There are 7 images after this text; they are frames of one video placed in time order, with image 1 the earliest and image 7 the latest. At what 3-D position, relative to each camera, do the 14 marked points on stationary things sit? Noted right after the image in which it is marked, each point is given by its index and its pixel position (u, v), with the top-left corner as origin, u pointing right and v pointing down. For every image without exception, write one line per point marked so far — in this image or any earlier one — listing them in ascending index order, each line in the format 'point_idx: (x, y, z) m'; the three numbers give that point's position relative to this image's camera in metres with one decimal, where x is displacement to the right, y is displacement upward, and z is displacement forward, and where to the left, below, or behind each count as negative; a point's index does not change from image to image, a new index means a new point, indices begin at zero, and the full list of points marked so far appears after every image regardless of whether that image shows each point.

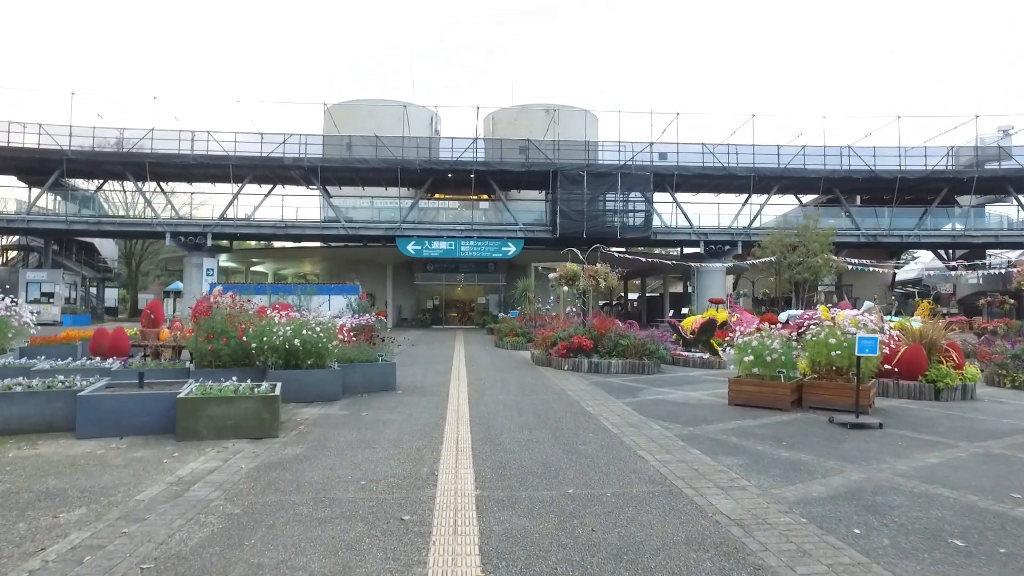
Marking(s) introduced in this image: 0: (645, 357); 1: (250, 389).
0: (+2.7, -1.4, +13.7) m
1: (-2.9, -1.1, +7.4) m
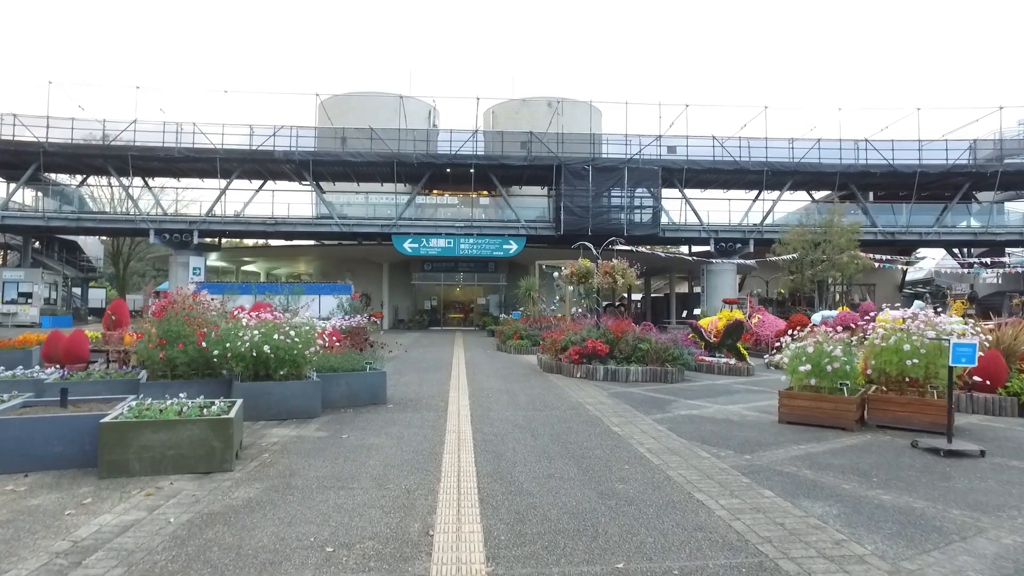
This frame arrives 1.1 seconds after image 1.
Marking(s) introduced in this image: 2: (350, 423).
0: (+2.9, -1.4, +12.3) m
1: (-2.8, -1.1, +5.9) m
2: (-1.9, -1.6, +7.9) m
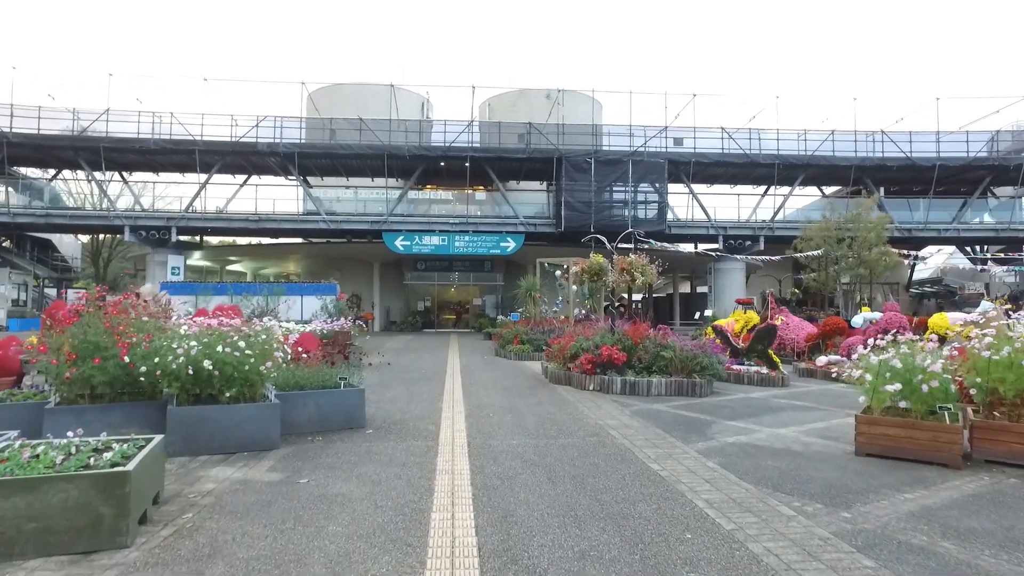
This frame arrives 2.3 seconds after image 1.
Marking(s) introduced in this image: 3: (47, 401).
0: (+2.9, -1.4, +10.7) m
1: (-2.7, -1.1, +4.3) m
2: (-1.8, -1.6, +6.2) m
3: (-4.4, -1.1, +6.4) m
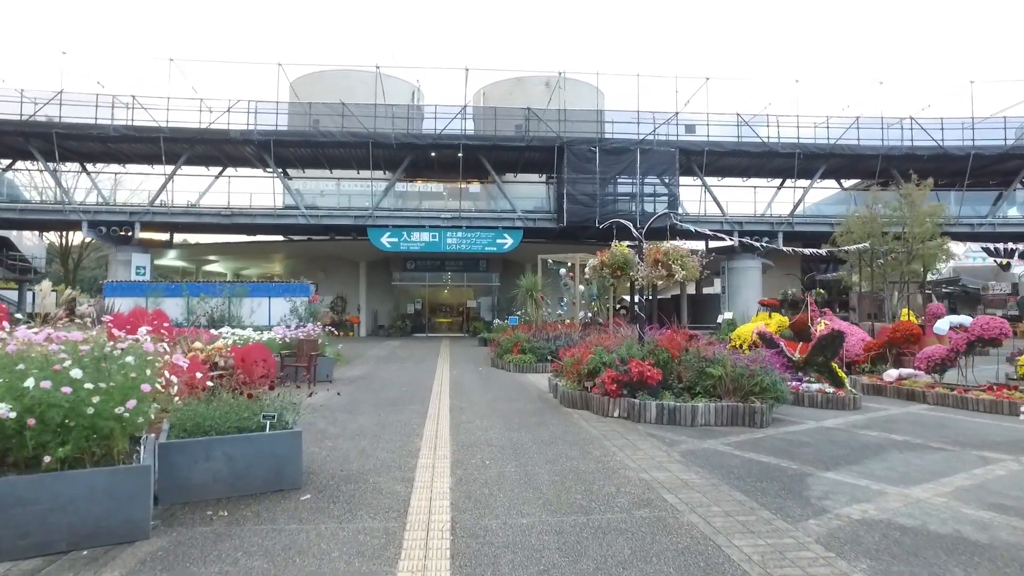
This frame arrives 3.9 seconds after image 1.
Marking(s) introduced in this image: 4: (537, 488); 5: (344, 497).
0: (+2.9, -1.3, +8.2) m
1: (-2.6, -1.0, +1.8) m
2: (-1.8, -1.5, +3.7) m
3: (-4.4, -1.0, +3.9) m
4: (+0.2, -1.5, +5.3) m
5: (-1.3, -1.6, +5.0) m
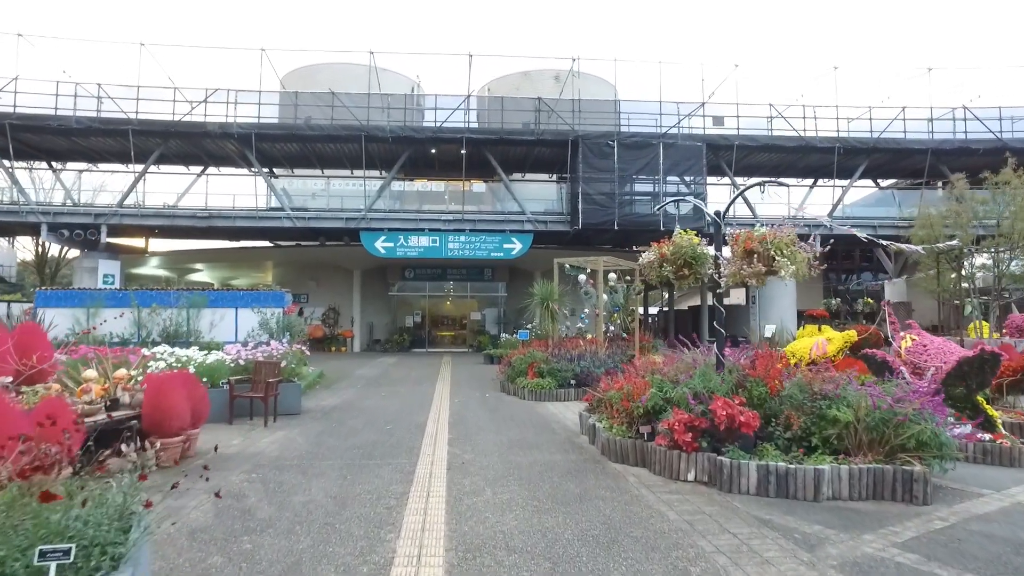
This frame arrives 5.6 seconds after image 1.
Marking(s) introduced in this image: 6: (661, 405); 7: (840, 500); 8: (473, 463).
0: (+3.2, -1.3, +5.4) m
1: (-2.4, -0.9, -1.0) m
2: (-1.6, -1.5, +1.0) m
3: (-4.2, -1.0, +1.1) m
4: (+0.4, -1.5, +2.5) m
5: (-1.1, -1.5, +2.3) m
6: (+1.4, -1.1, +6.3) m
7: (+2.5, -1.6, +5.1) m
8: (-0.4, -1.7, +6.7) m
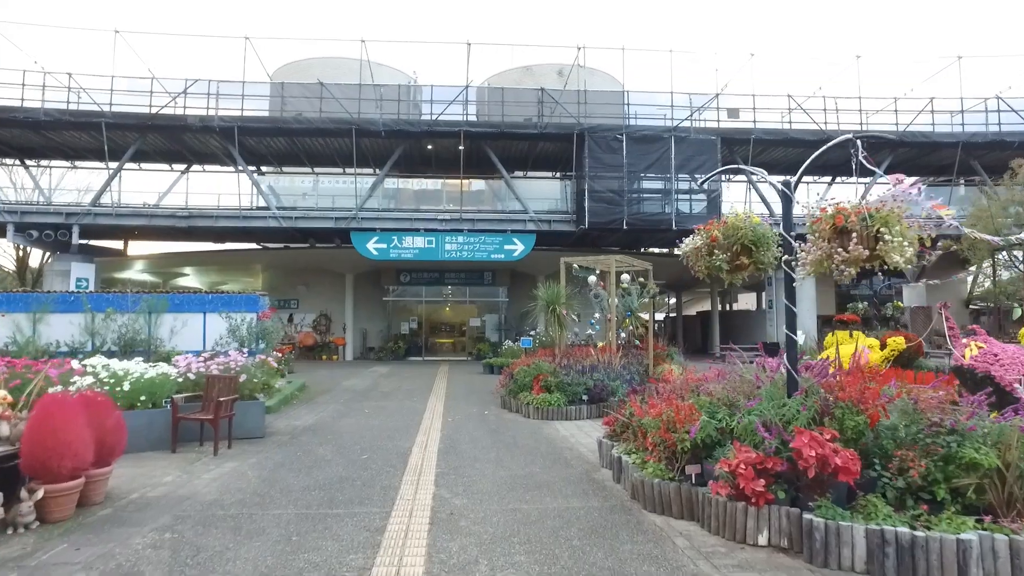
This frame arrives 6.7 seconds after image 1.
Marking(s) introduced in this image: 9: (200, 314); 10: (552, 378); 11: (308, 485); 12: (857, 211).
0: (+3.2, -1.3, +3.8) m
1: (-2.4, -0.8, -2.6) m
2: (-1.5, -1.4, -0.6) m
3: (-4.1, -0.9, -0.5) m
4: (+0.4, -1.4, +0.9) m
5: (-1.0, -1.5, +0.7) m
6: (+1.5, -1.1, +4.7) m
7: (+2.6, -1.6, +3.5) m
8: (-0.4, -1.7, +5.1) m
9: (-5.9, -0.5, +12.6) m
10: (+0.6, -1.4, +10.5) m
11: (-1.9, -1.8, +6.1) m
12: (+2.2, +0.5, +4.5) m
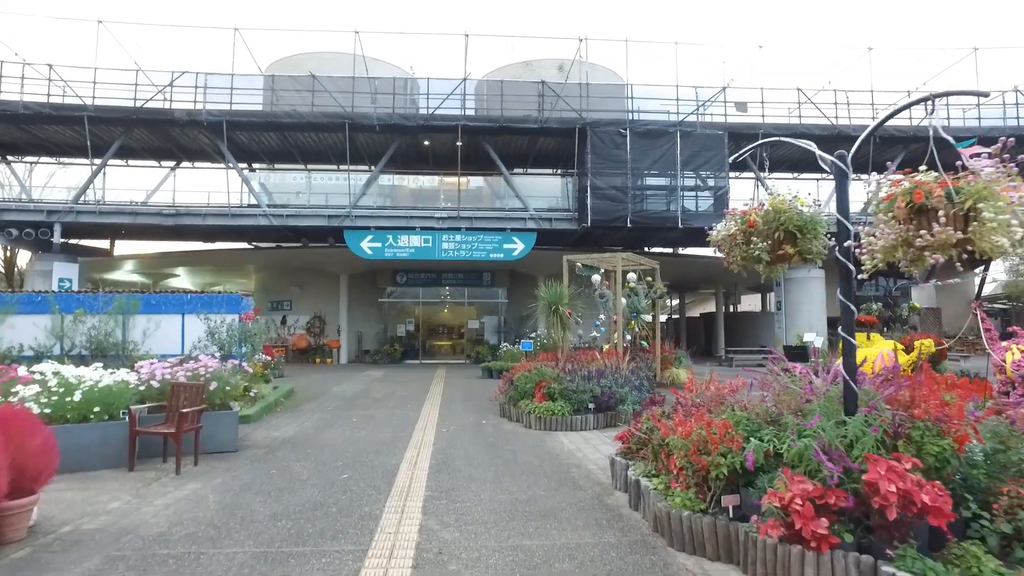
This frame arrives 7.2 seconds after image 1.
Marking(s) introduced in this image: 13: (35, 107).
0: (+3.2, -1.2, +3.0) m
1: (-2.4, -0.7, -3.4) m
2: (-1.5, -1.3, -1.5) m
3: (-4.1, -0.8, -1.3) m
4: (+0.4, -1.4, 0.0) m
5: (-1.0, -1.4, -0.2) m
6: (+1.5, -1.0, +3.9) m
7: (+2.6, -1.5, +2.6) m
8: (-0.4, -1.7, +4.3) m
9: (-5.9, -0.5, +11.8) m
10: (+0.6, -1.4, +9.7) m
11: (-1.9, -1.8, +5.3) m
12: (+2.2, +0.5, +3.7) m
13: (-14.0, +5.3, +19.6) m
